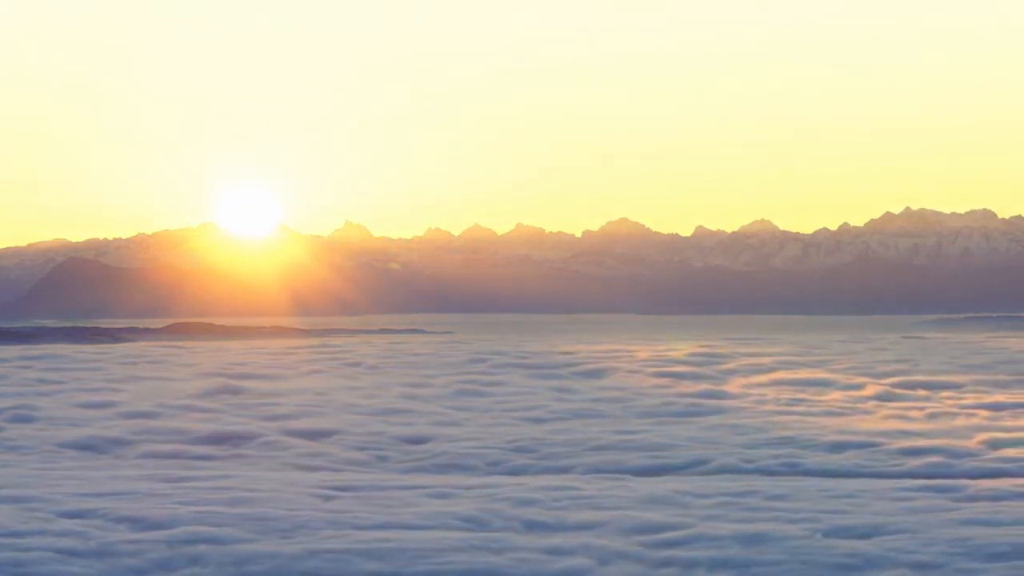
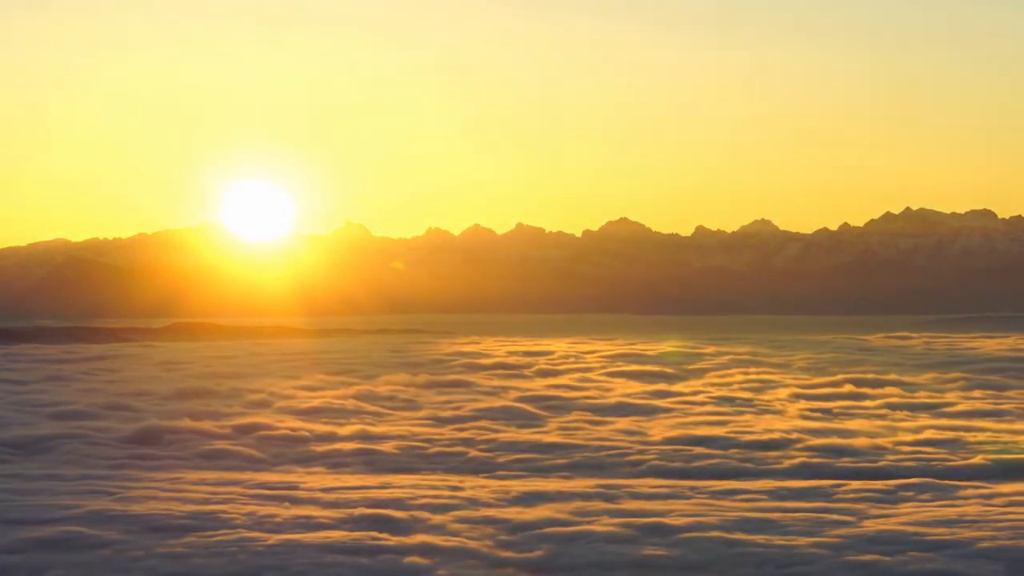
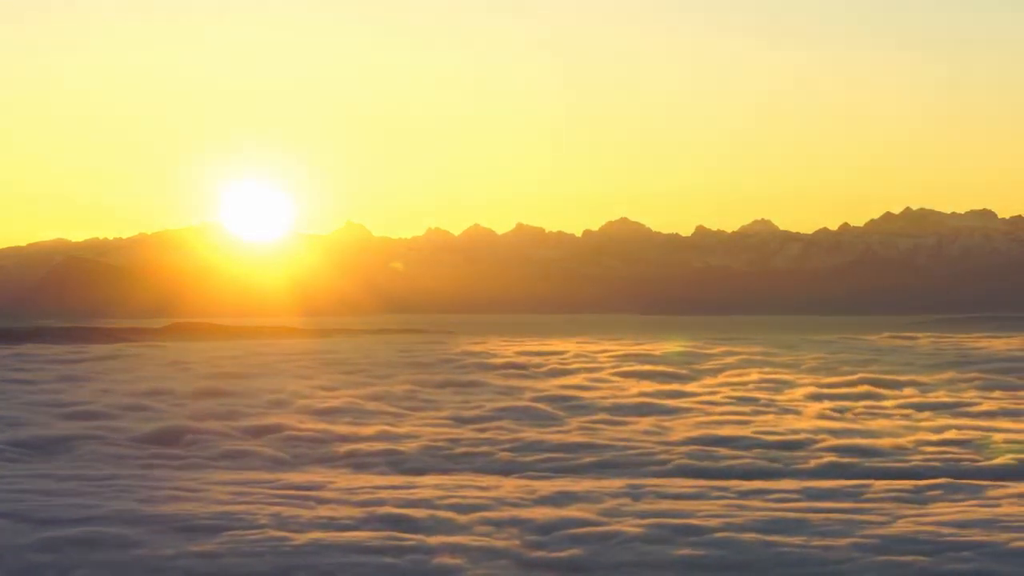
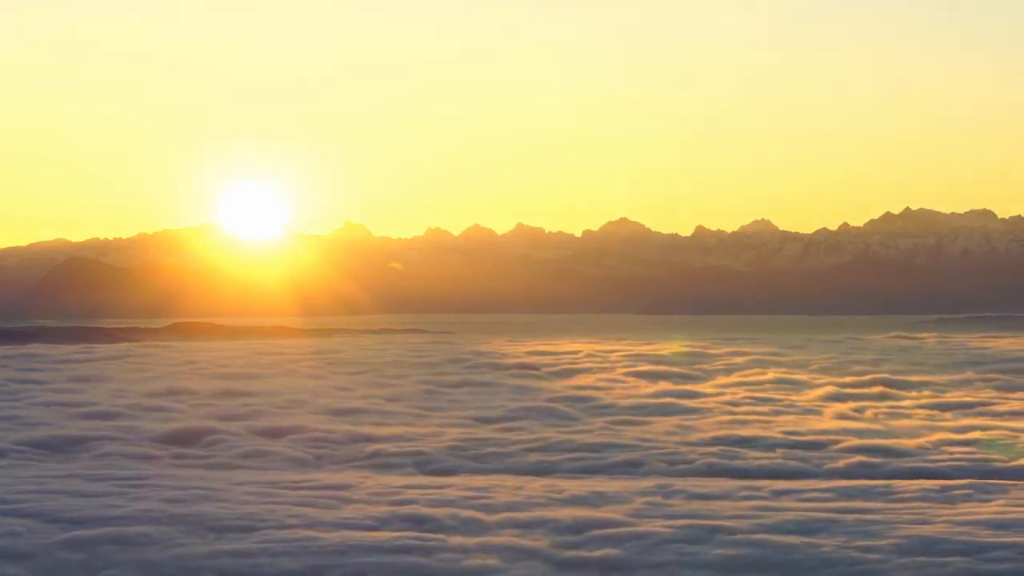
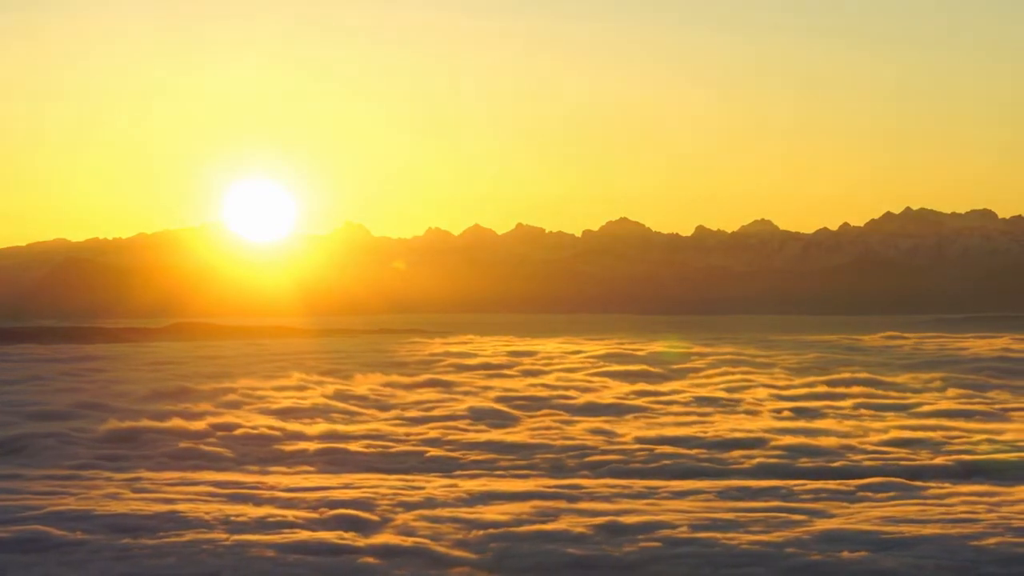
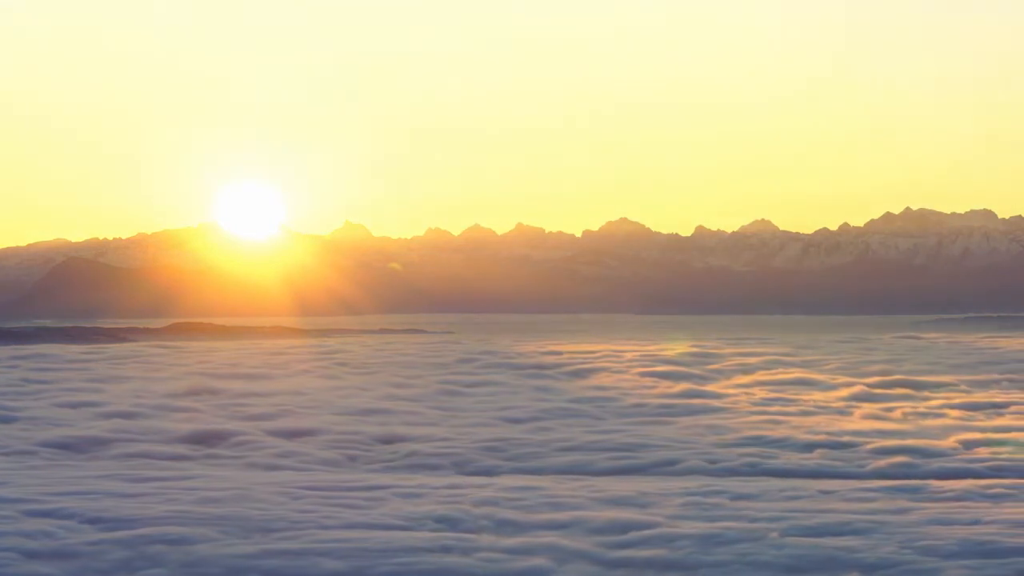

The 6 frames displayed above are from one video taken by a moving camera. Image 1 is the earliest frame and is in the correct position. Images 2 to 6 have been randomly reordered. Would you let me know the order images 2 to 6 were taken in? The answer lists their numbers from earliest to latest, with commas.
6, 4, 3, 2, 5
